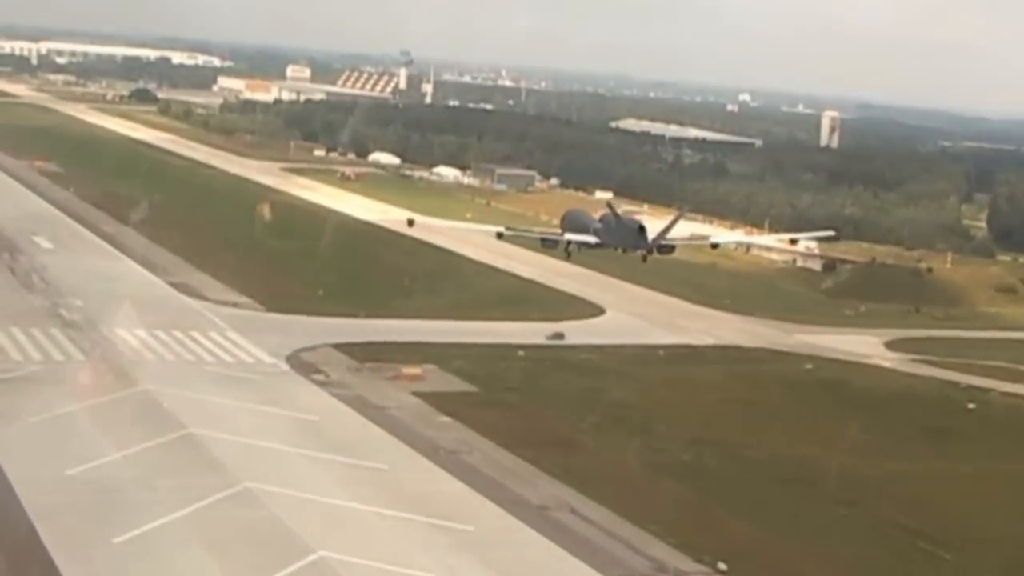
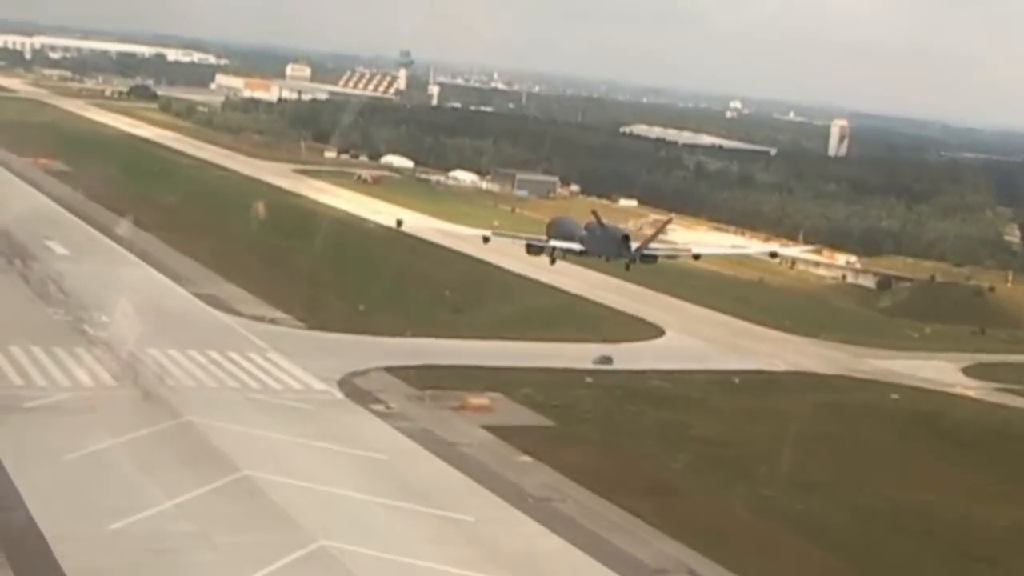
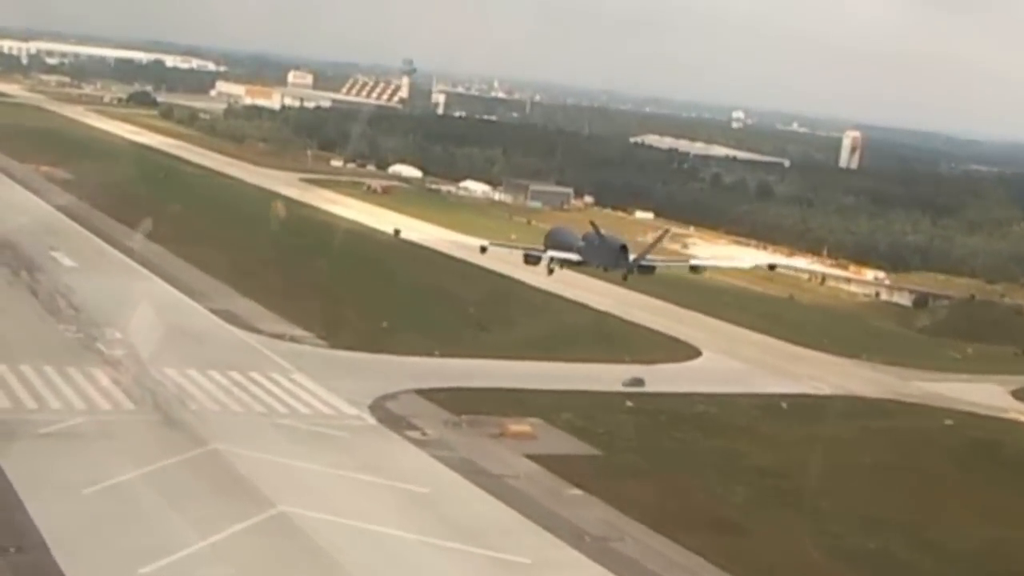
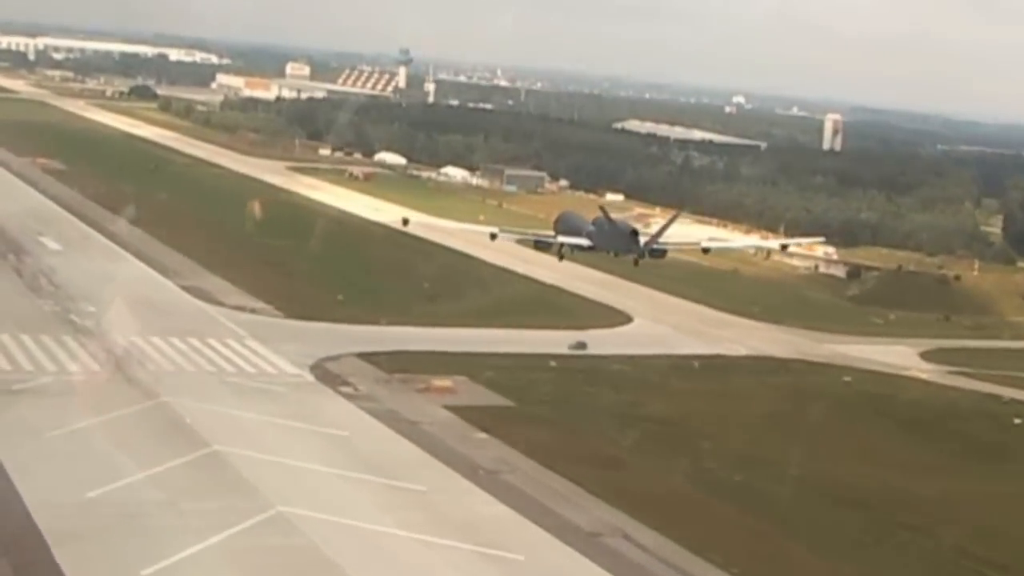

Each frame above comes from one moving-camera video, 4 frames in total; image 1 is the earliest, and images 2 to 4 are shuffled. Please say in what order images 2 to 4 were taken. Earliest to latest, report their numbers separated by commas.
4, 2, 3
